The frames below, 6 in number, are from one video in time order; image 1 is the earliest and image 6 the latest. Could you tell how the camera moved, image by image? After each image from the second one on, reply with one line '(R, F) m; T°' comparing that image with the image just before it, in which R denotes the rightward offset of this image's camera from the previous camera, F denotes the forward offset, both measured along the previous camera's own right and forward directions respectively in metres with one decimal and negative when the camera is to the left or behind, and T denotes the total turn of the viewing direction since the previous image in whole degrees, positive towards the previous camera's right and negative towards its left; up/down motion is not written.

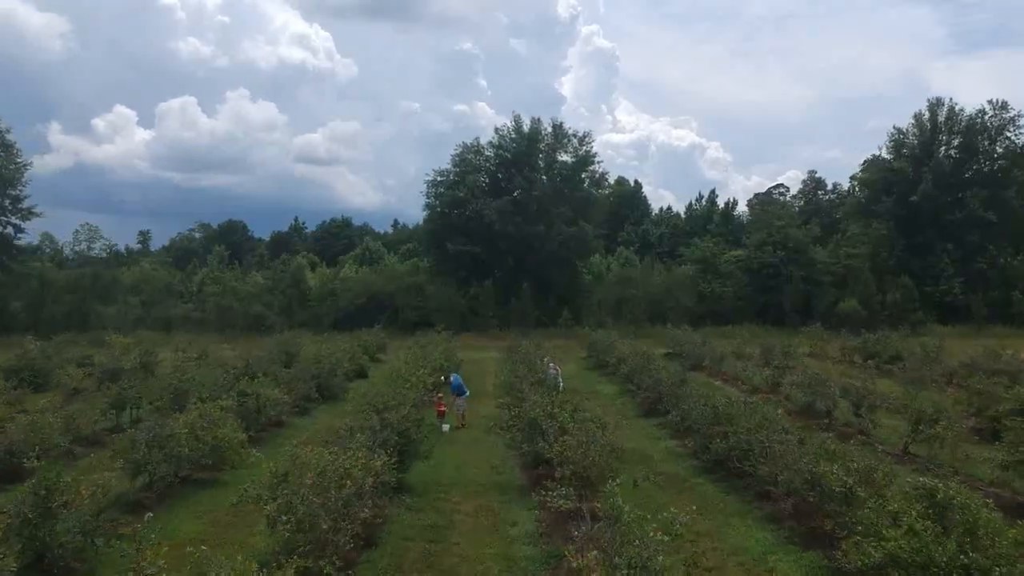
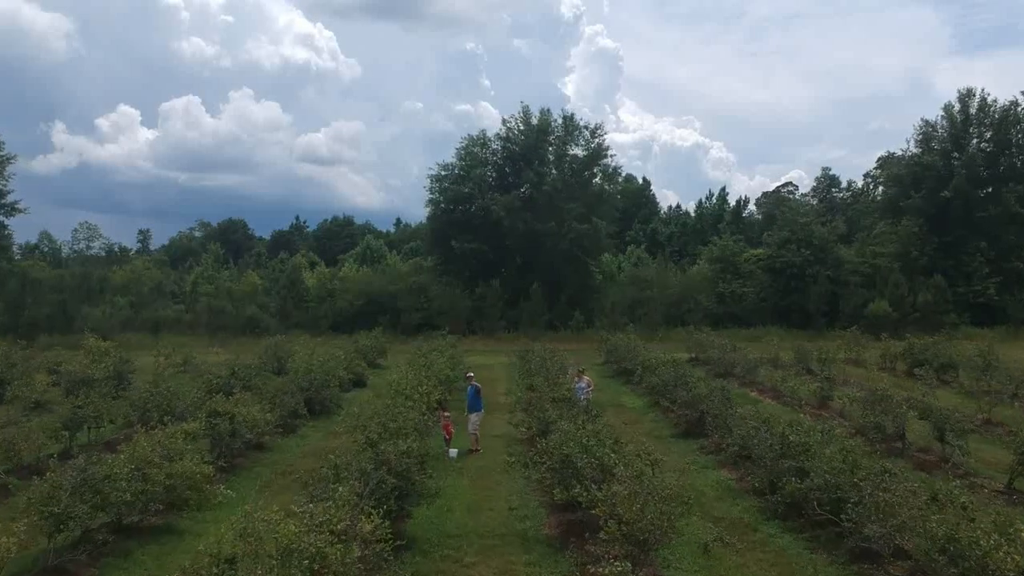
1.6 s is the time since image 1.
(-0.2, +2.2) m; 0°
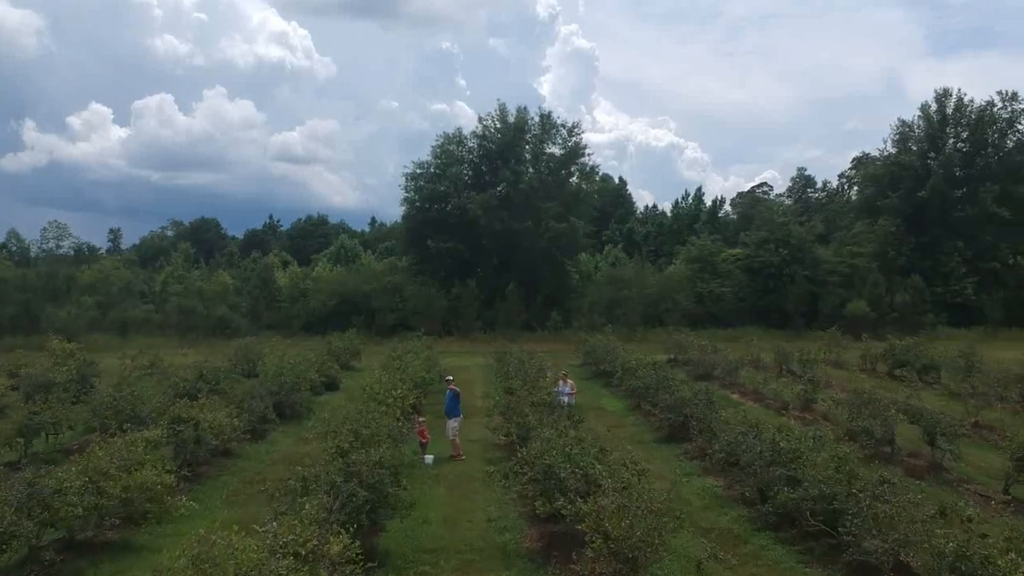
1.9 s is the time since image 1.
(0.0, +0.5) m; +1°
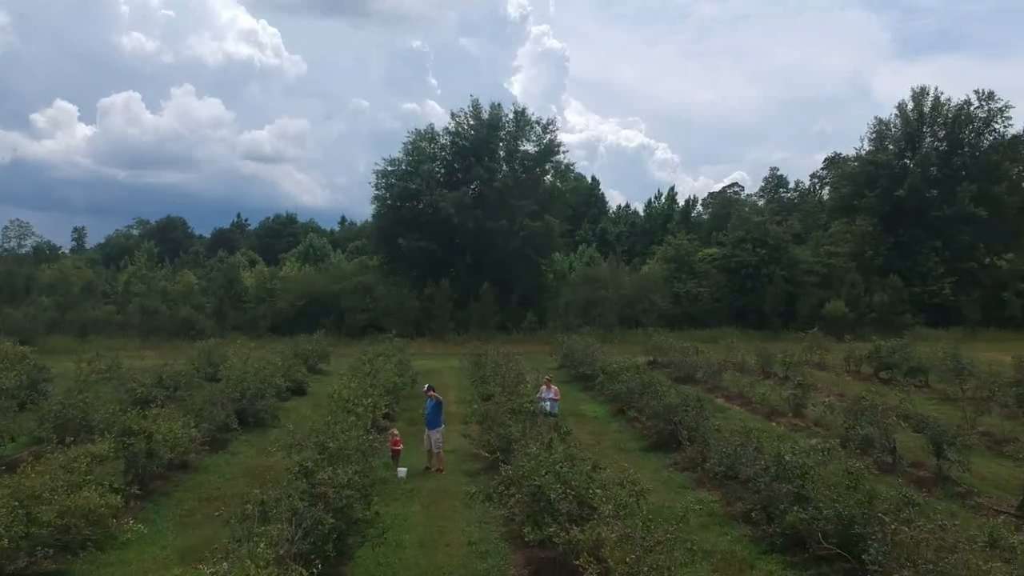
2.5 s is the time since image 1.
(-0.1, +0.8) m; +2°
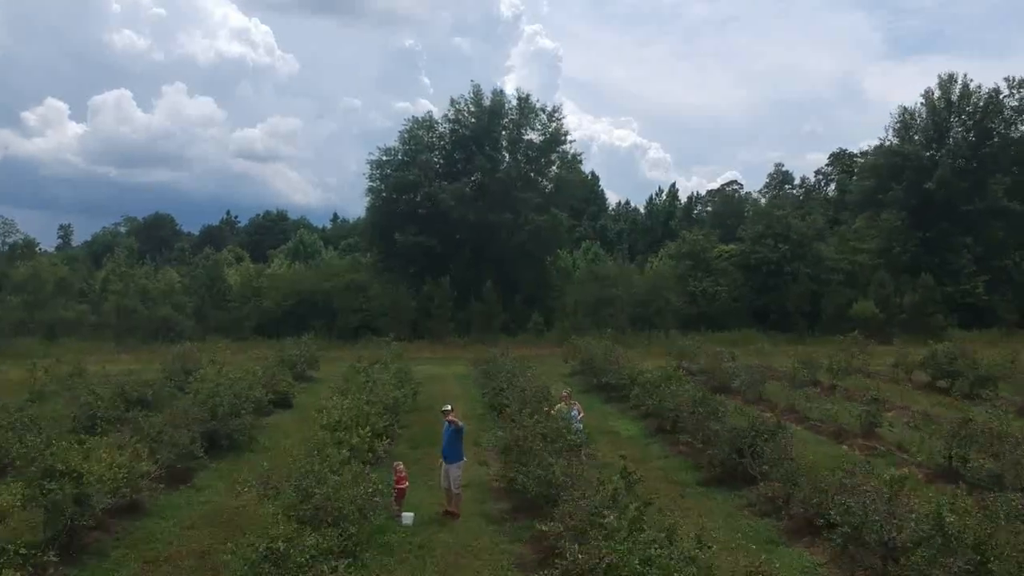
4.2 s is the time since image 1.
(-0.4, +2.5) m; 0°
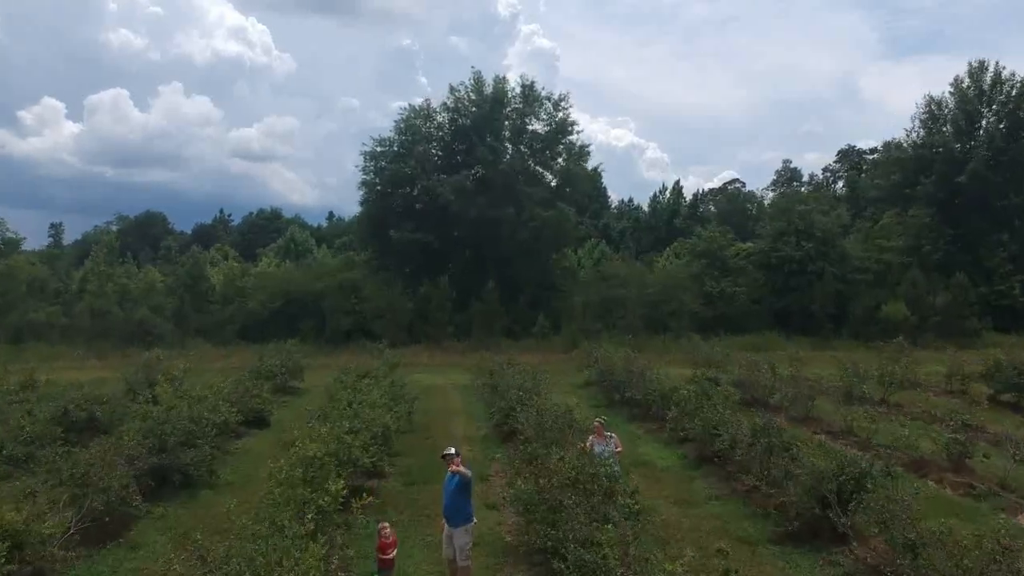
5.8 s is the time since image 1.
(-0.2, +2.4) m; 0°
